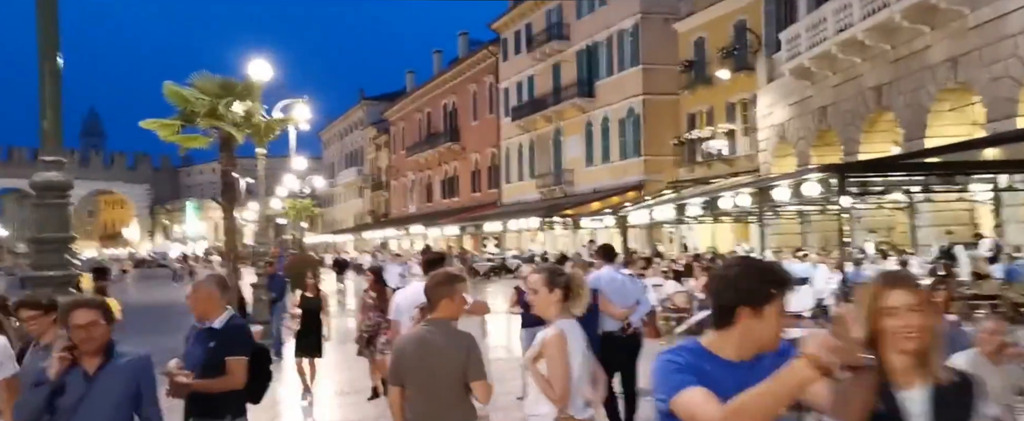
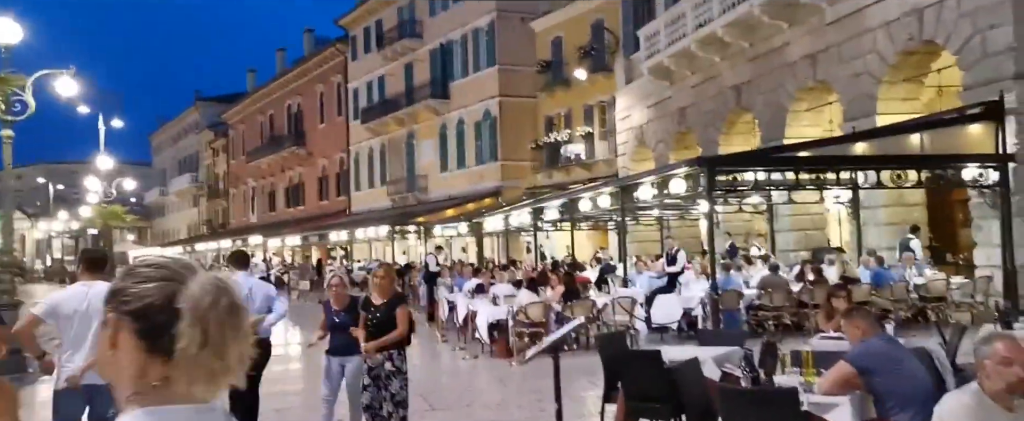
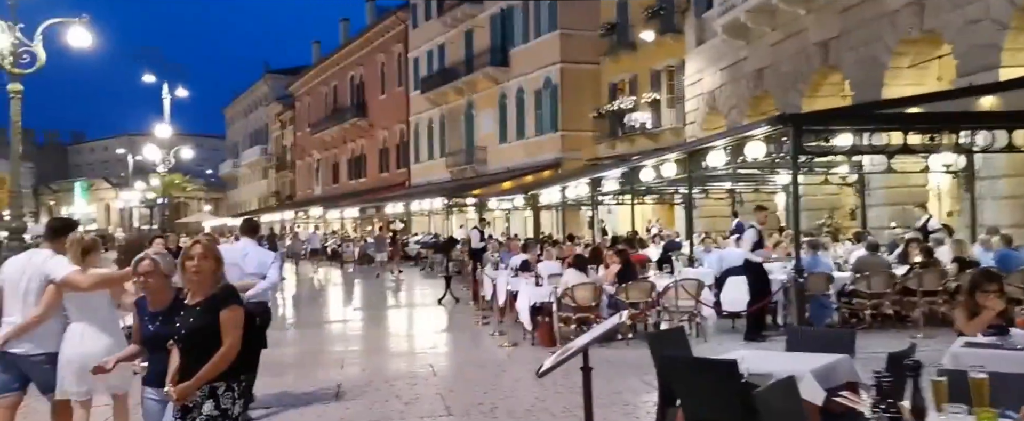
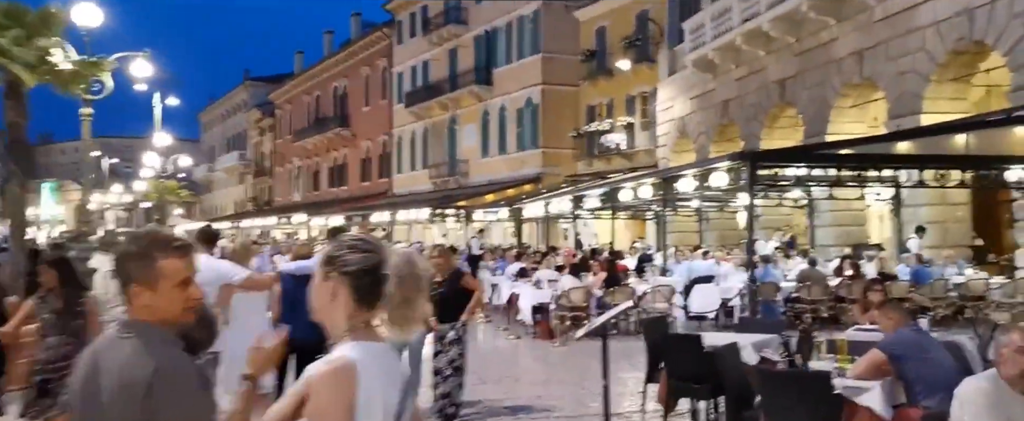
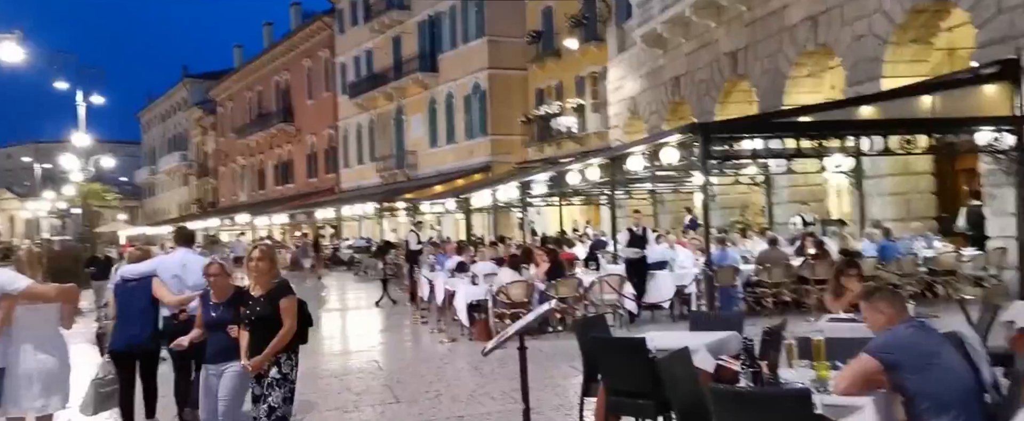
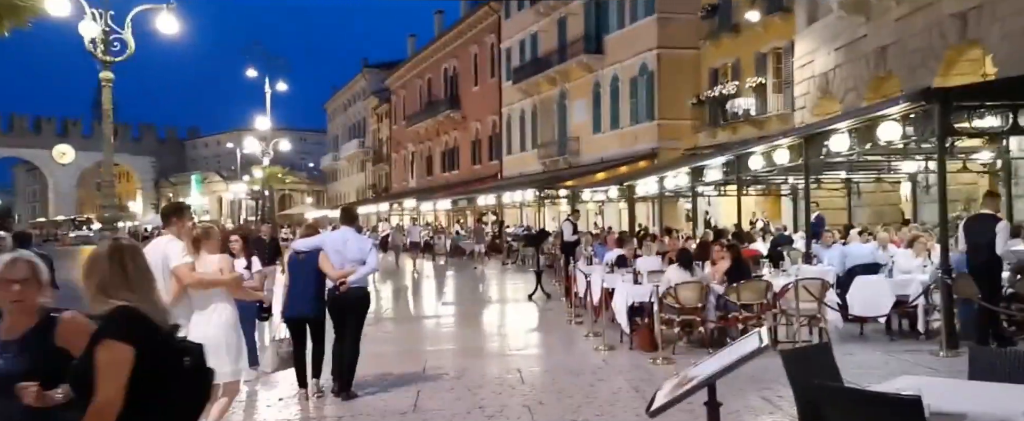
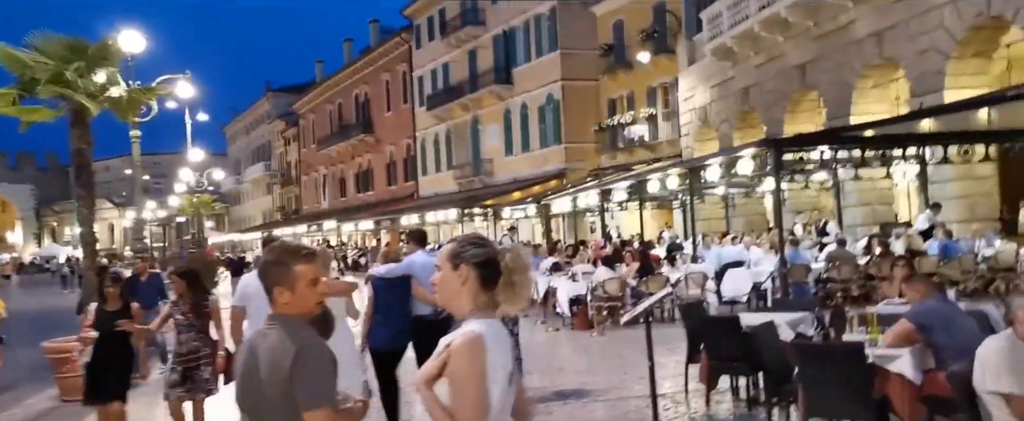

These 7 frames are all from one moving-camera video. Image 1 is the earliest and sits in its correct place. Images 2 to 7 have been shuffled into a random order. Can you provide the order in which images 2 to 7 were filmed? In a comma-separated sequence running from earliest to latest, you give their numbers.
7, 4, 2, 5, 3, 6
